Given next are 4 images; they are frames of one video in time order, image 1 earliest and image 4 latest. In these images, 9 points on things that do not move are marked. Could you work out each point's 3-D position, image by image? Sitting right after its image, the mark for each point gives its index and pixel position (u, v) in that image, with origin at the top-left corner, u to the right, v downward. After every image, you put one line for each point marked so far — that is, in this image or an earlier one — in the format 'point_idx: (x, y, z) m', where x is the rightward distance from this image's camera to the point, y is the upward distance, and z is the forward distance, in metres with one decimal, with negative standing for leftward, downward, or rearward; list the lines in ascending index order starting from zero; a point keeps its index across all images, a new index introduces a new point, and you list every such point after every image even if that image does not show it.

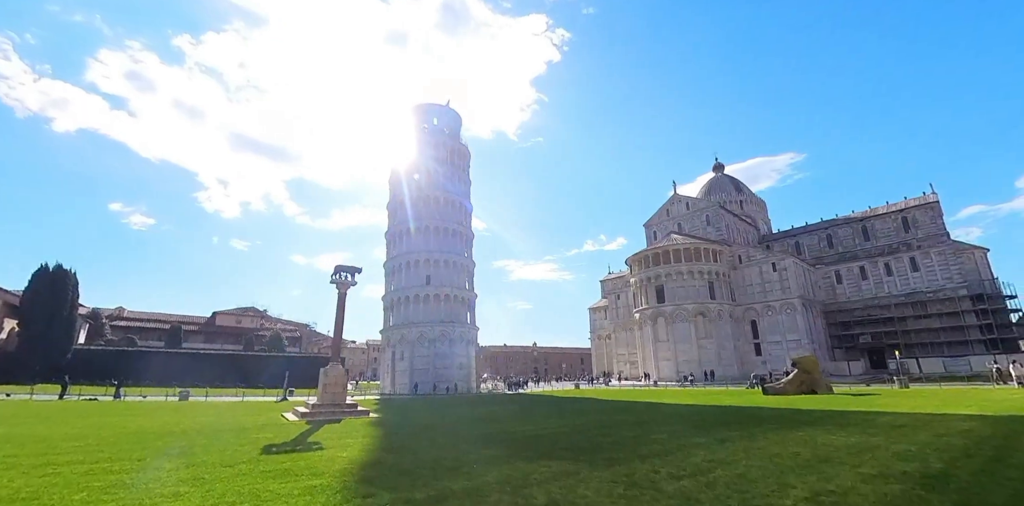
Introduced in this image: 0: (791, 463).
0: (+3.4, -2.4, +5.7) m
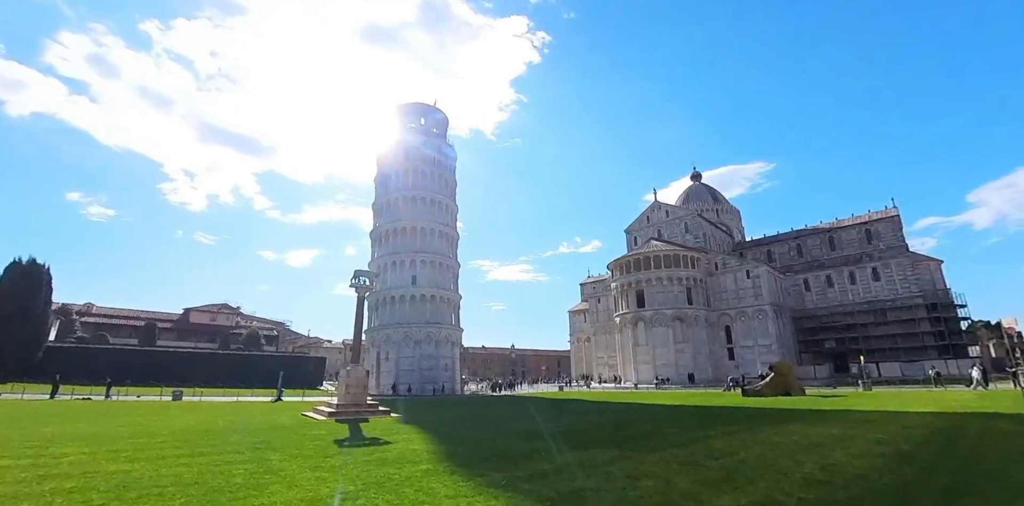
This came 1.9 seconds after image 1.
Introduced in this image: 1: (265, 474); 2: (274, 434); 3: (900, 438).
0: (+4.2, -2.9, +7.1) m
1: (-3.0, -2.7, +5.8) m
2: (-5.0, -3.9, +10.1) m
3: (+6.8, -3.2, +8.4) m
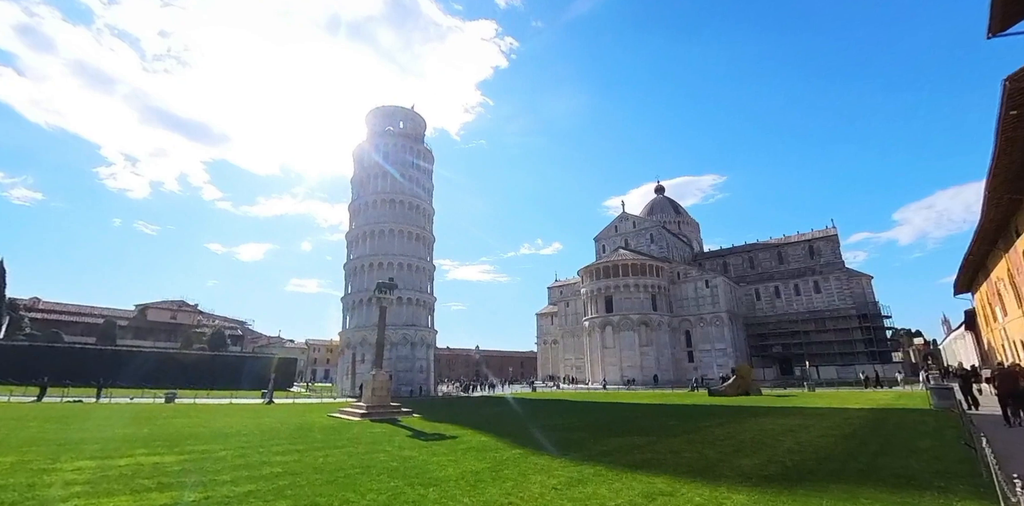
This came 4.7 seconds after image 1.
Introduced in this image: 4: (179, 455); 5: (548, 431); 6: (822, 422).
0: (+5.3, -3.7, +9.8) m
1: (-1.7, -3.3, +7.9) m
2: (-4.2, -4.4, +12.0) m
3: (+7.7, -4.1, +11.3) m
4: (-5.7, -3.5, +8.2) m
5: (+0.8, -4.3, +11.7) m
6: (+7.7, -4.2, +11.9) m
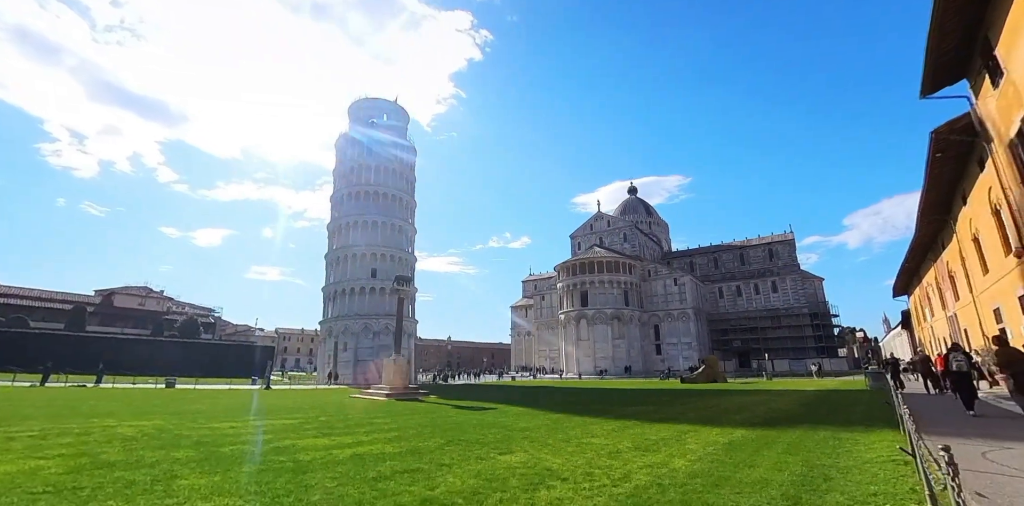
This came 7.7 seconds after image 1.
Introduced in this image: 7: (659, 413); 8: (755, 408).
0: (+6.1, -4.0, +12.5) m
1: (-0.8, -3.4, +10.1) m
2: (-3.5, -4.4, +14.0) m
3: (+8.4, -4.4, +14.1) m
4: (-4.8, -3.5, +10.2) m
5: (+1.5, -4.5, +14.1) m
6: (+8.3, -4.5, +14.7) m
7: (+3.2, -3.5, +10.3) m
8: (+5.5, -3.6, +10.9) m
